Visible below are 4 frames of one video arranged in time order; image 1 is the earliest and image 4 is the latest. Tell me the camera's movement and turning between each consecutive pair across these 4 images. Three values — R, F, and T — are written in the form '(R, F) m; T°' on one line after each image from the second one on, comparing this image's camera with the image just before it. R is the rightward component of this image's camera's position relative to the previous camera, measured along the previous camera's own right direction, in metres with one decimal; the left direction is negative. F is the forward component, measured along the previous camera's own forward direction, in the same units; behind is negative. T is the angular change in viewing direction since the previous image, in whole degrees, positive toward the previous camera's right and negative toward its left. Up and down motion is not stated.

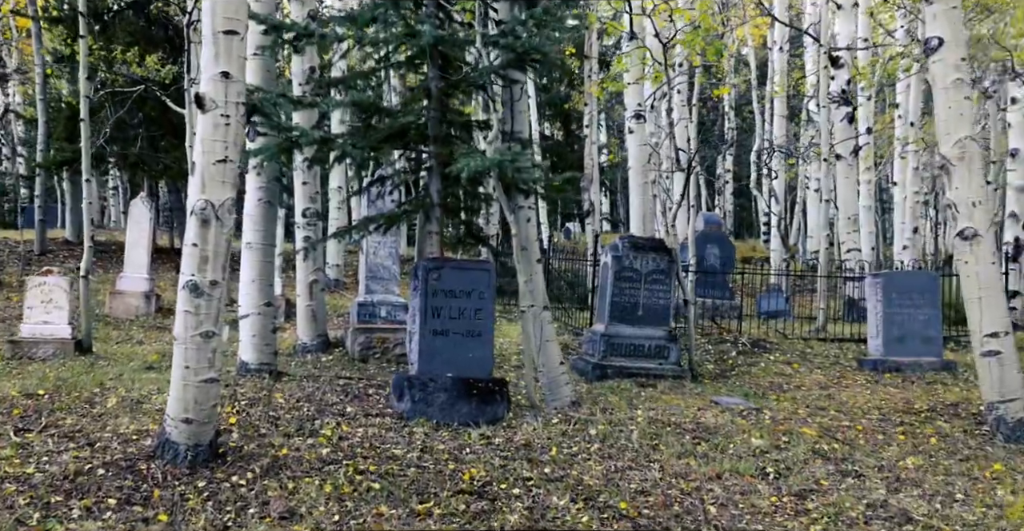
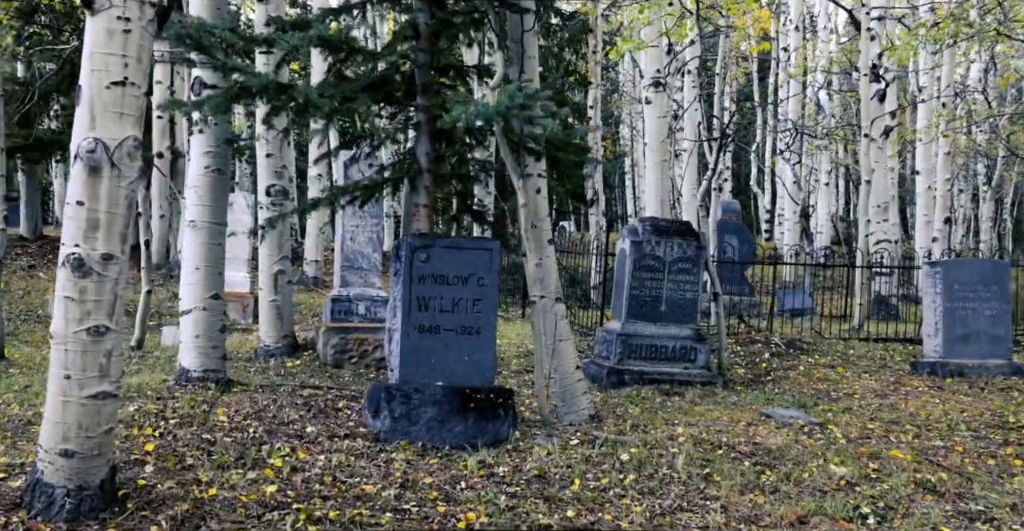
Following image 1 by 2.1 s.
(-0.1, +1.6) m; +1°
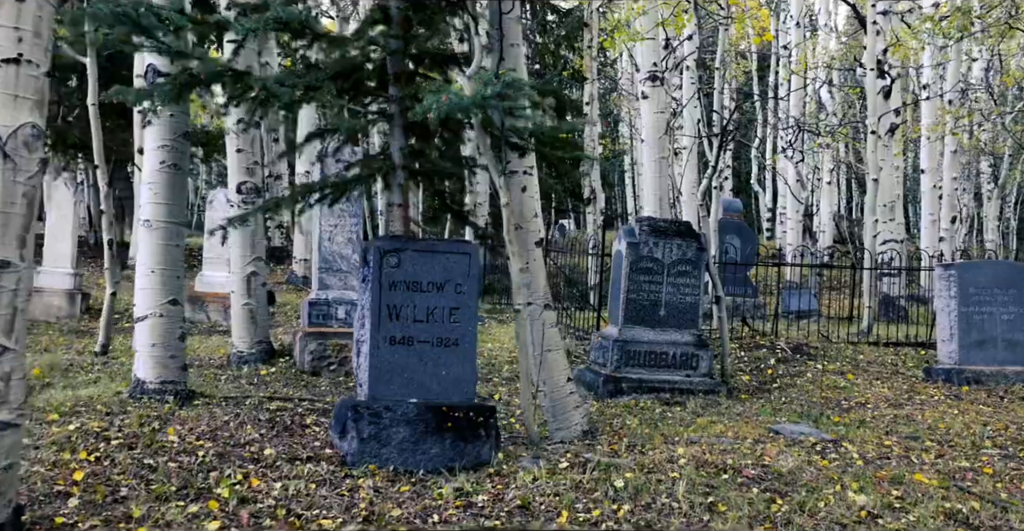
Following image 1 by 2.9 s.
(+0.1, +0.6) m; 0°
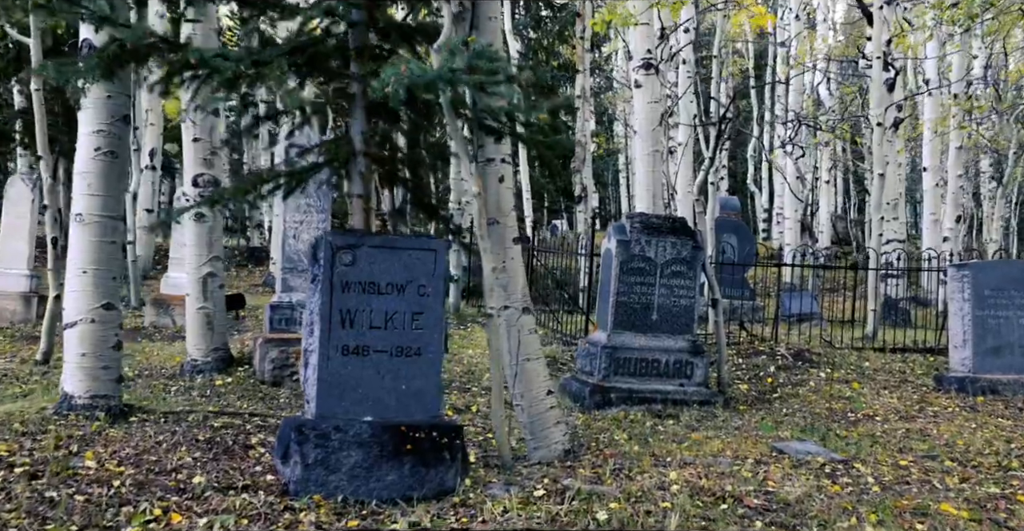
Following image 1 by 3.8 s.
(+0.1, +0.7) m; 0°
